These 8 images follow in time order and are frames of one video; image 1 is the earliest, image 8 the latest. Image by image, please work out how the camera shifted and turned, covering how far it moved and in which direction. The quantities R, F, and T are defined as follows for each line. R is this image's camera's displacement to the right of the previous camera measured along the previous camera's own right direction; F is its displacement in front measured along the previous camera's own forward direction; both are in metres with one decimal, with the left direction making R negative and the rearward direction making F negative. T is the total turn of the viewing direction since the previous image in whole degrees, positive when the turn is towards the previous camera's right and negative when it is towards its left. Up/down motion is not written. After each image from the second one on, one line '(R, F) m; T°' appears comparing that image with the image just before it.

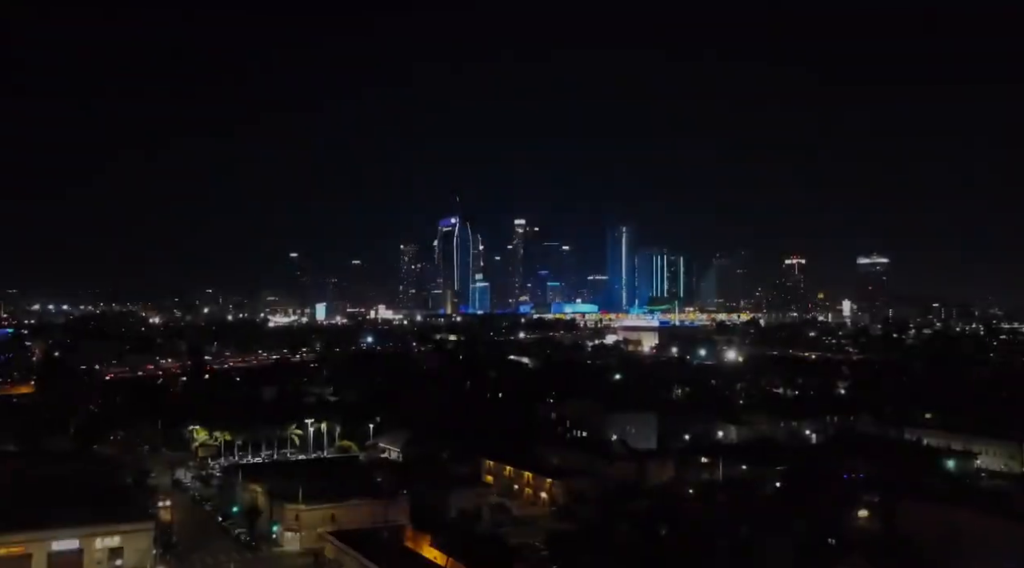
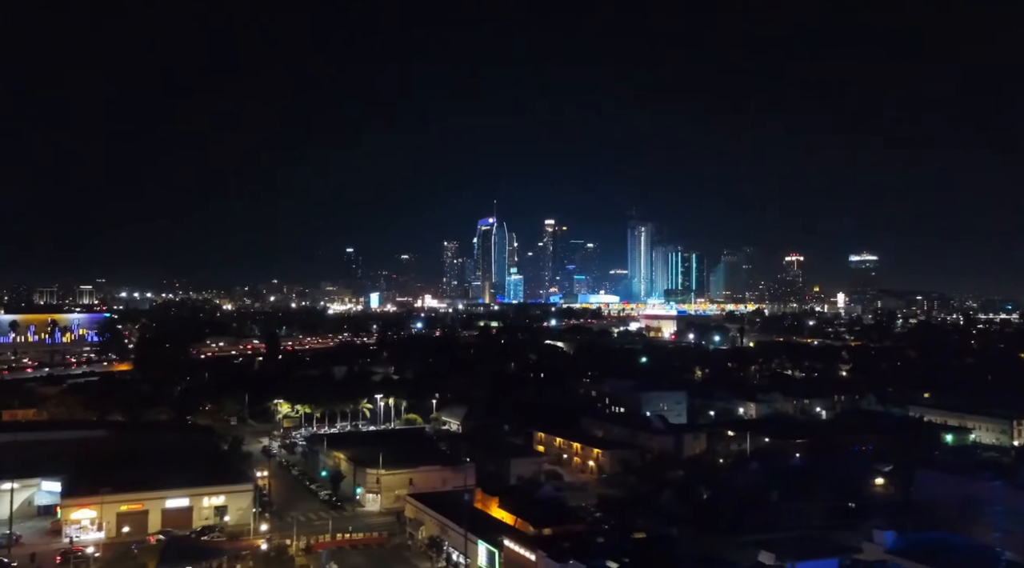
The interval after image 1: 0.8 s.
(-0.7, -1.5) m; 0°
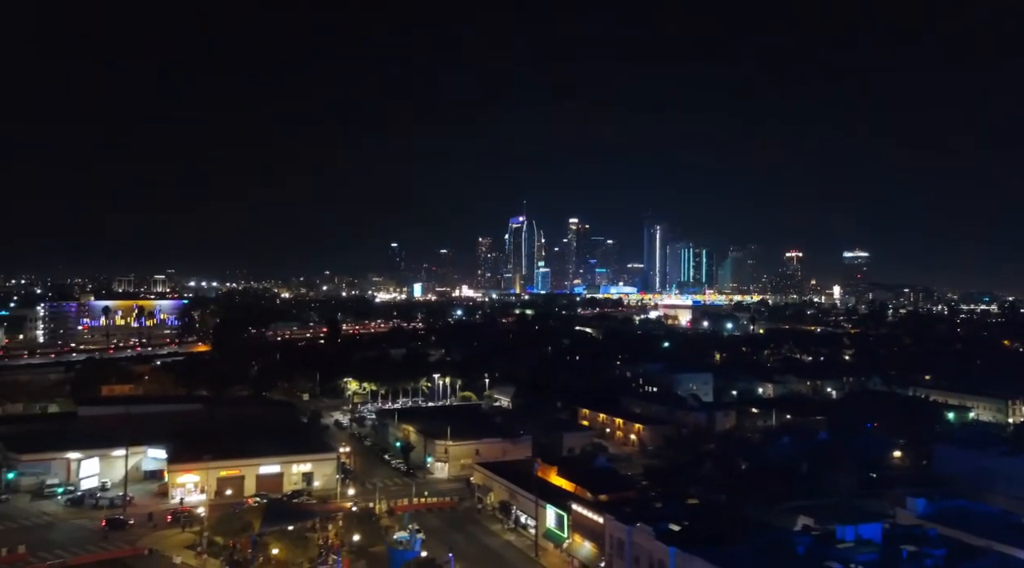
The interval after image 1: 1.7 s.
(-1.2, -1.6) m; +2°
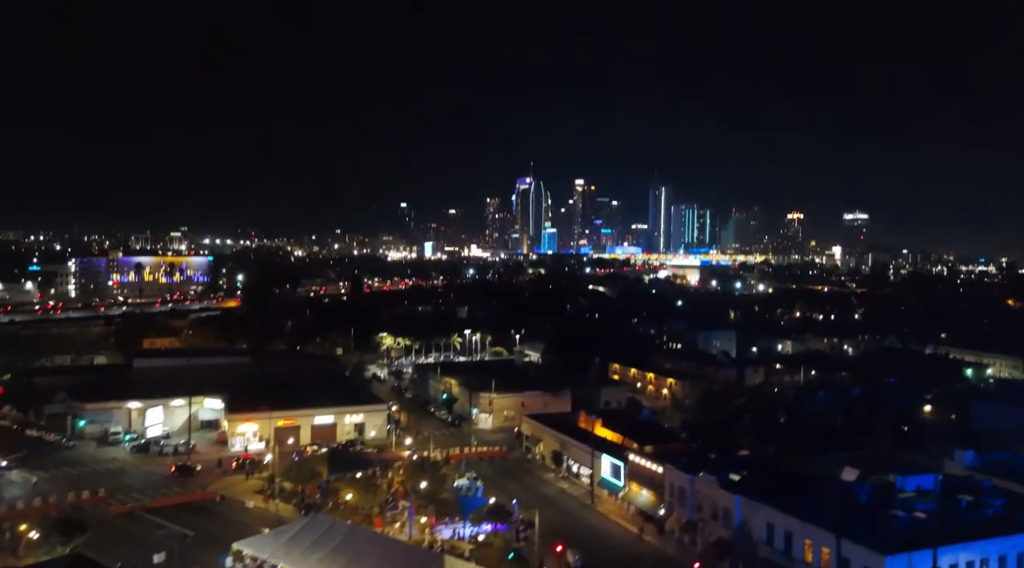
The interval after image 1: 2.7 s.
(-1.4, -0.3) m; +4°
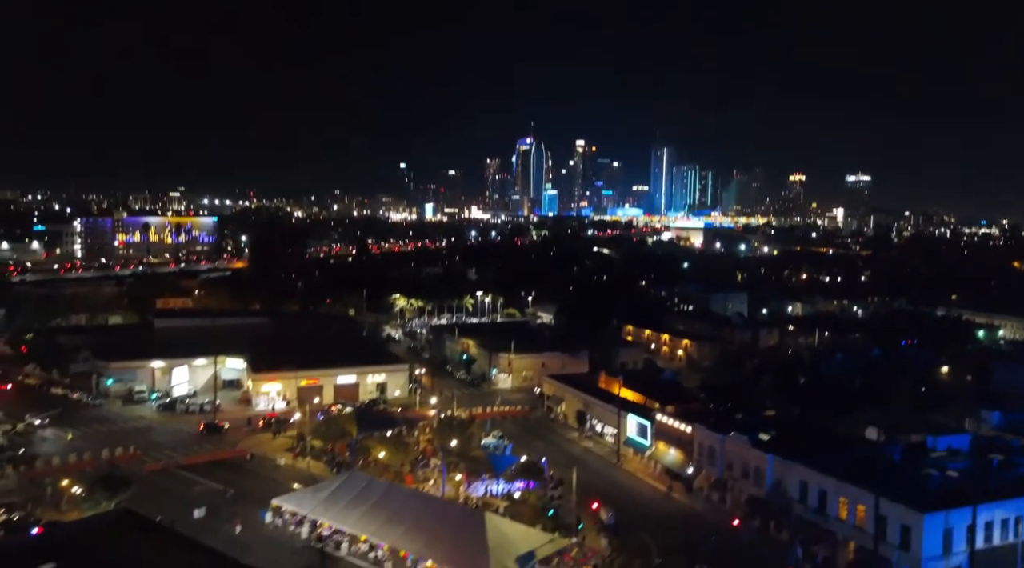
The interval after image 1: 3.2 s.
(-0.8, +0.1) m; +2°
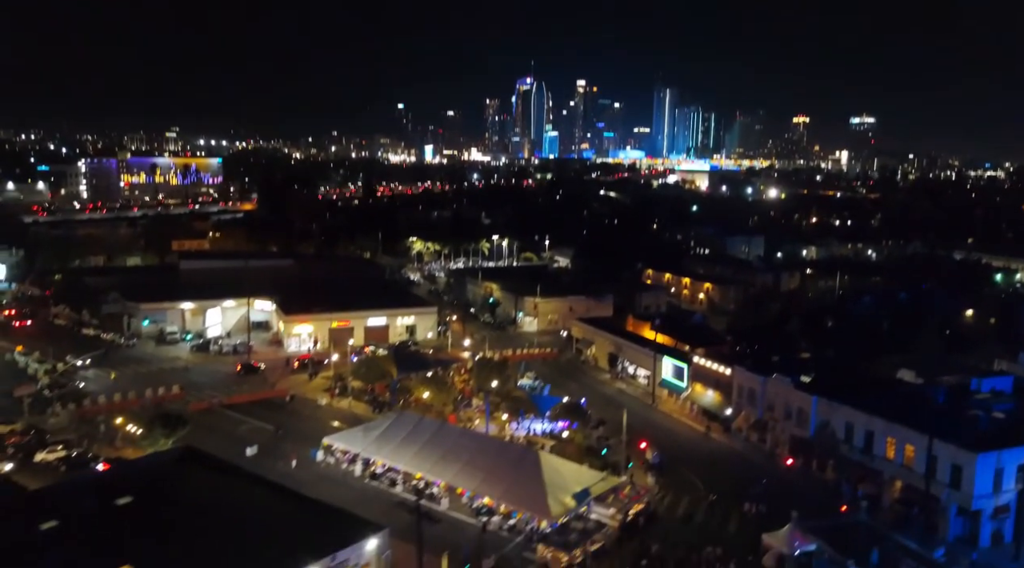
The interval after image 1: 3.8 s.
(-1.0, +0.2) m; +3°
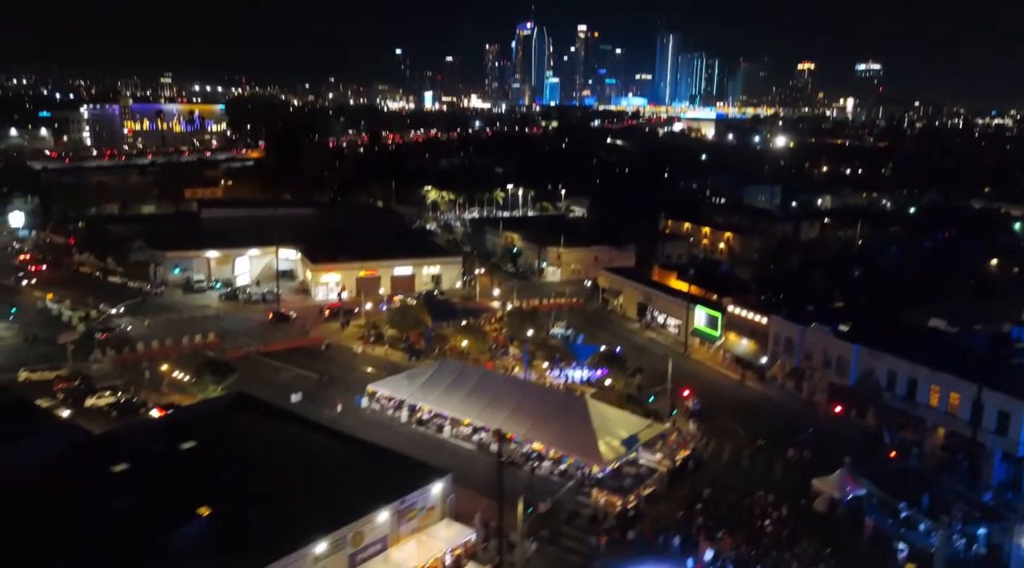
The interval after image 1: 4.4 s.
(-0.9, +0.3) m; +3°
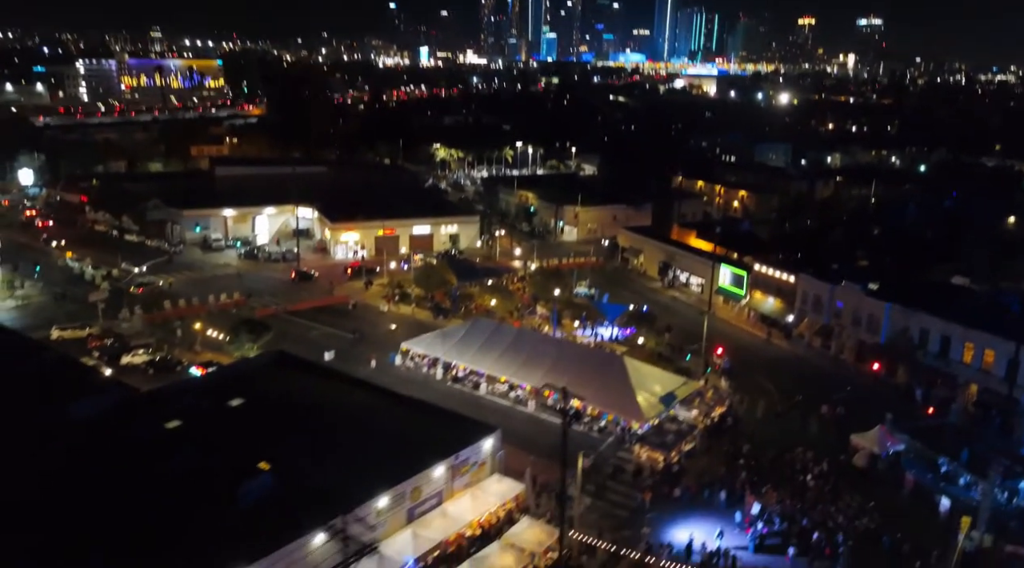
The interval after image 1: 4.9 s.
(-0.7, +0.3) m; +2°
